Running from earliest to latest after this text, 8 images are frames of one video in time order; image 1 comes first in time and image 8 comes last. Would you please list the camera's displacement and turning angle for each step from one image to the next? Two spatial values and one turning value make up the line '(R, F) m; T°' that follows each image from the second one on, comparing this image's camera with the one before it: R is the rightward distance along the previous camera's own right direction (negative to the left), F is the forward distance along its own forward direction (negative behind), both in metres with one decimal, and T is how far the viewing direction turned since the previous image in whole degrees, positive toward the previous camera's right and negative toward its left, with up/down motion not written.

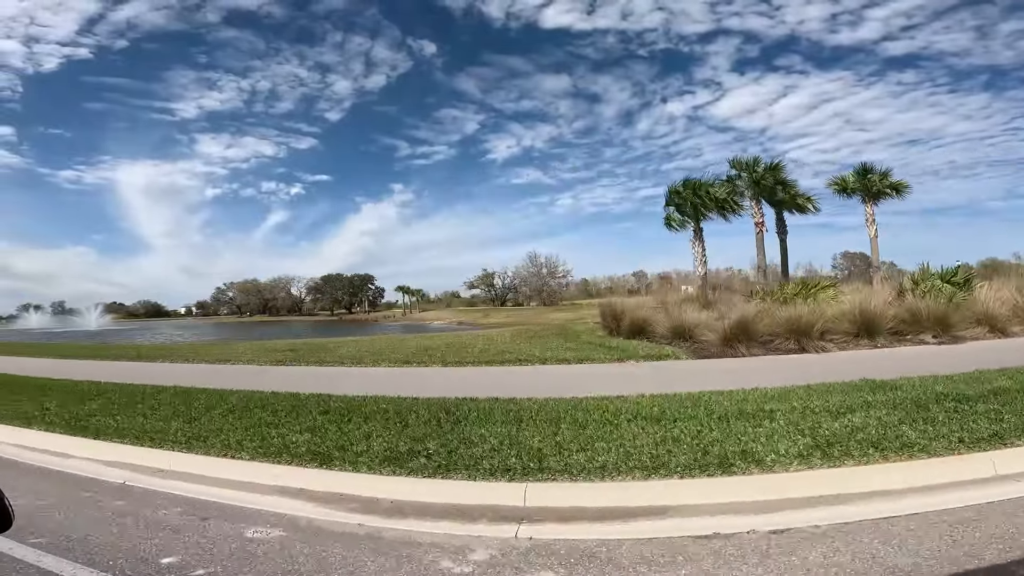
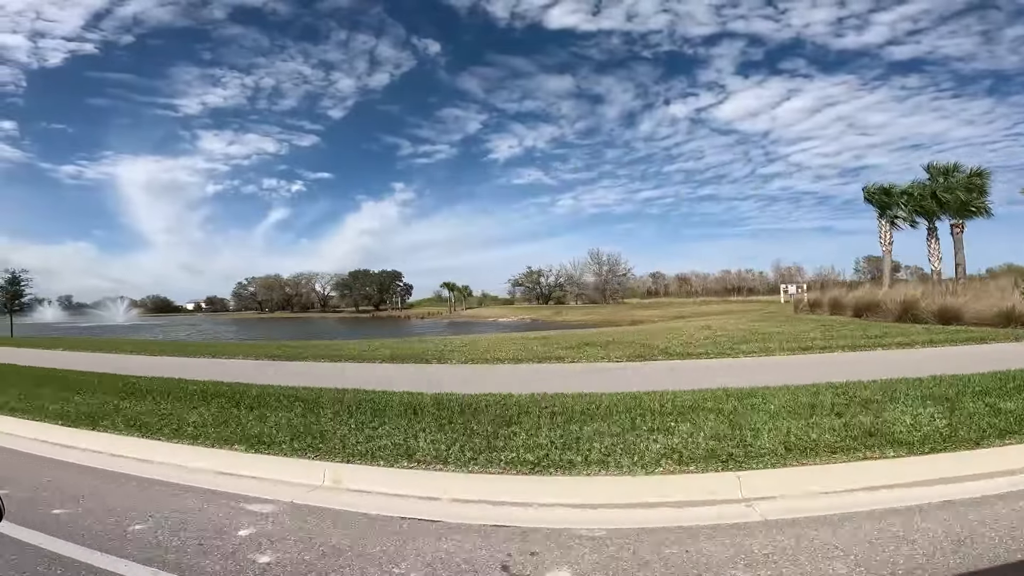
(-5.5, +0.4) m; 0°
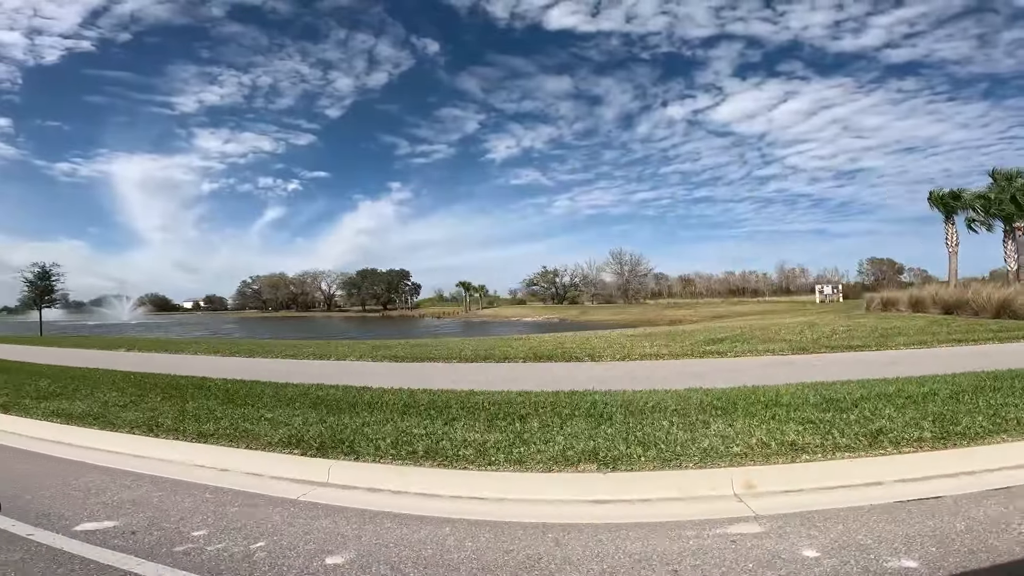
(-2.2, +0.3) m; 0°
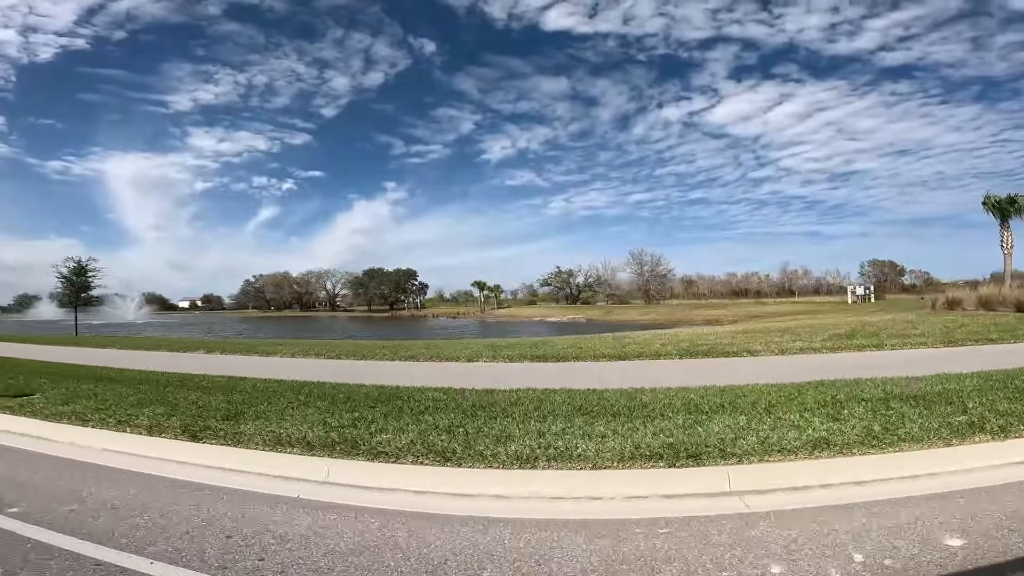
(-2.2, 0.0) m; +1°
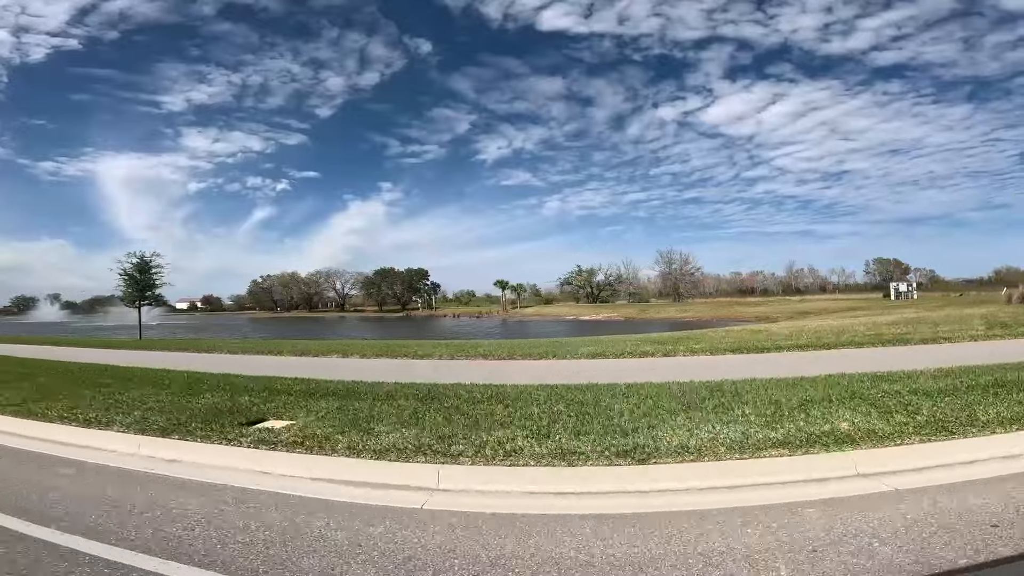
(-3.0, -0.2) m; +1°
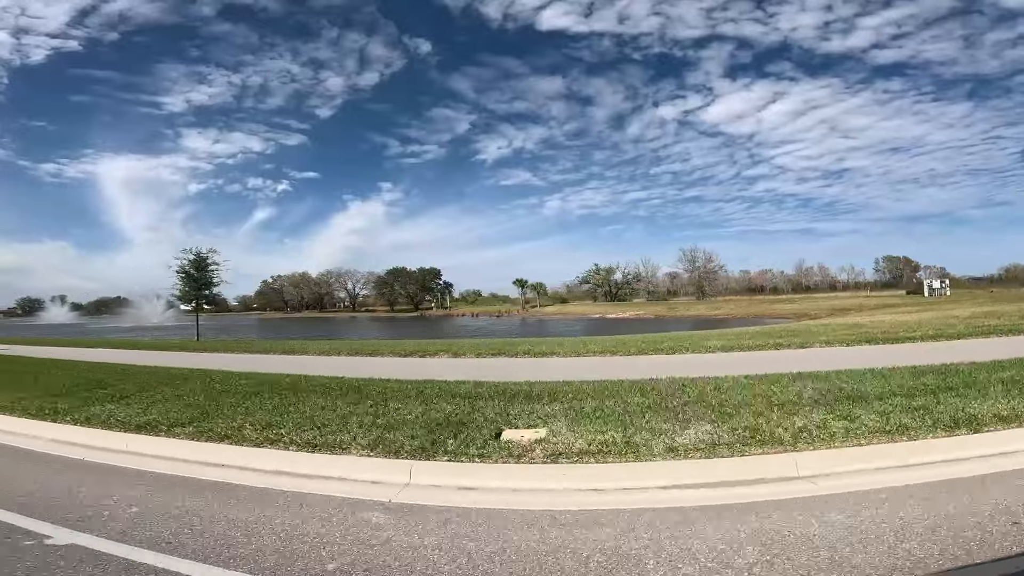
(-2.1, +0.1) m; 0°
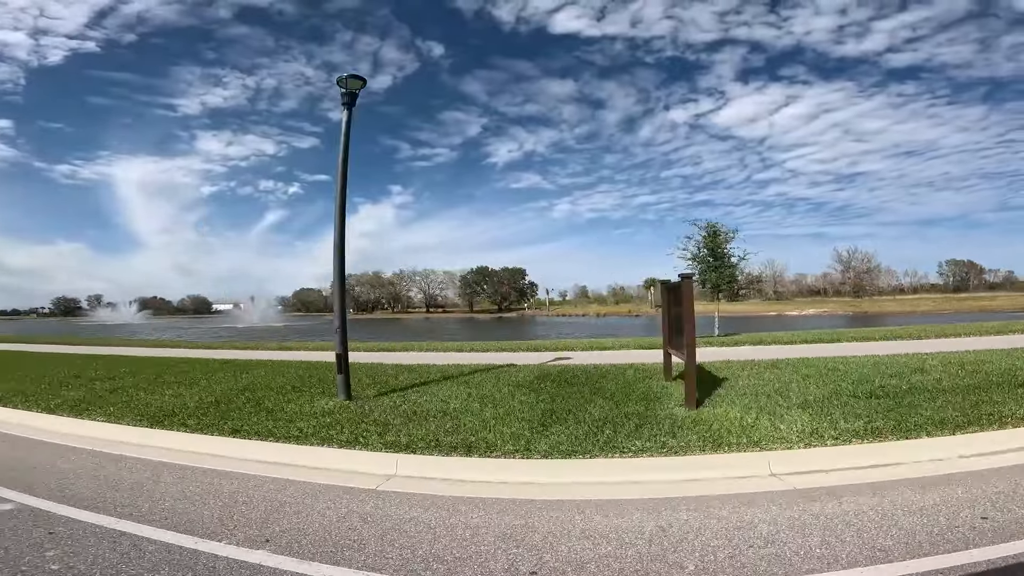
(-12.4, +2.1) m; 0°
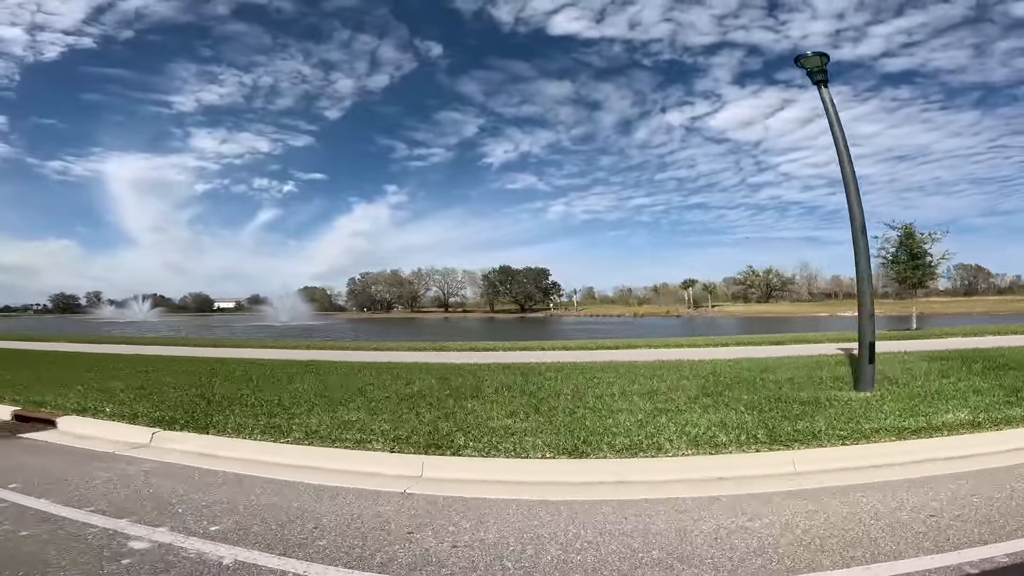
(-4.1, +0.1) m; +1°
